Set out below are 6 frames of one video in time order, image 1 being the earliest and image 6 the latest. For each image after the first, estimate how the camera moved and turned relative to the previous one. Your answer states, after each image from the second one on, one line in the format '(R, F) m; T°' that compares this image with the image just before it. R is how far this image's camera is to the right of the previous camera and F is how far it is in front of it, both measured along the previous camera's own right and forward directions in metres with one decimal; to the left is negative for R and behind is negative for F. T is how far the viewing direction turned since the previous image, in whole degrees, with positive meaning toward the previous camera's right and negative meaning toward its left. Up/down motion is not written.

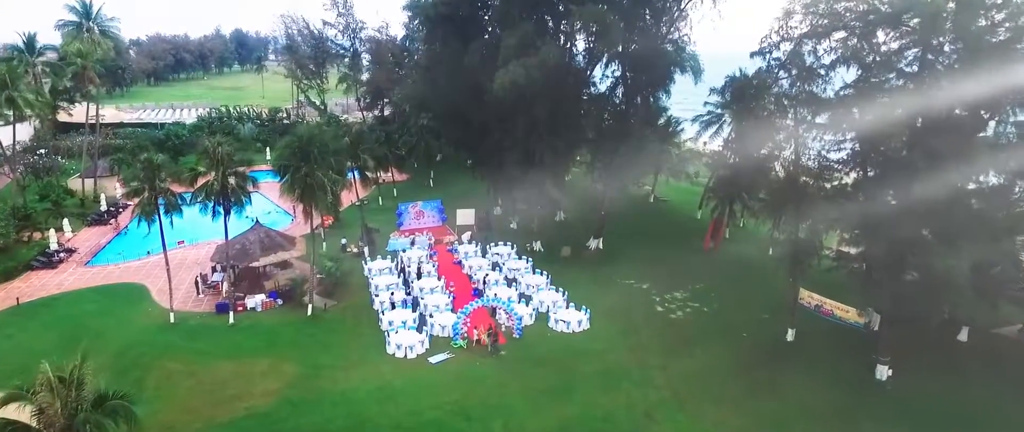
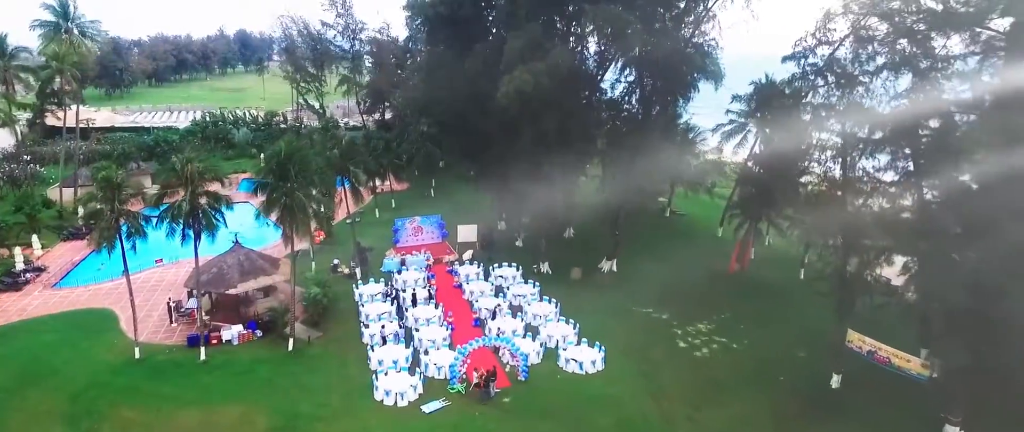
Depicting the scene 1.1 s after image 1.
(0.0, +2.7) m; 0°
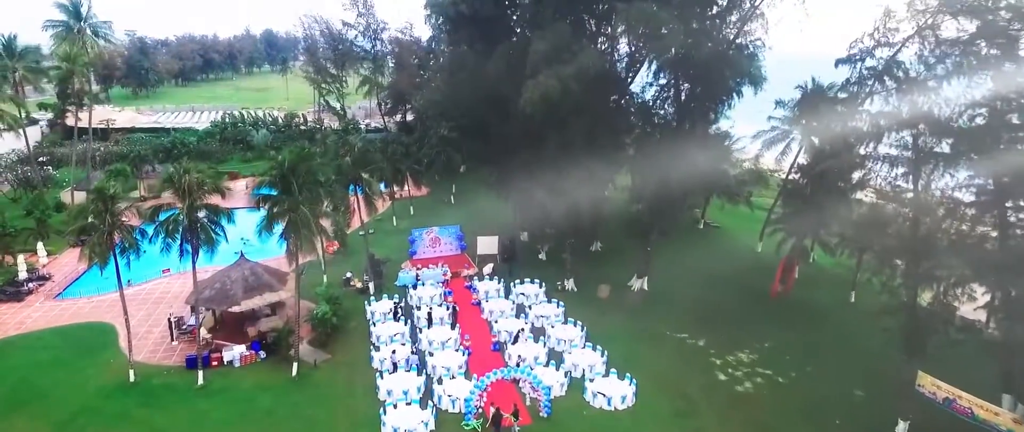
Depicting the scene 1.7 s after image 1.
(0.0, +1.9) m; -2°
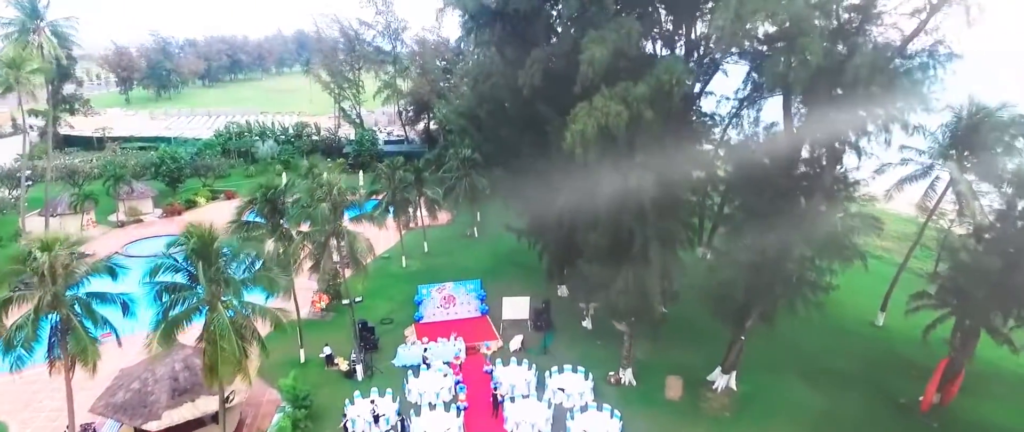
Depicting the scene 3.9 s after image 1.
(-0.2, +7.3) m; -3°
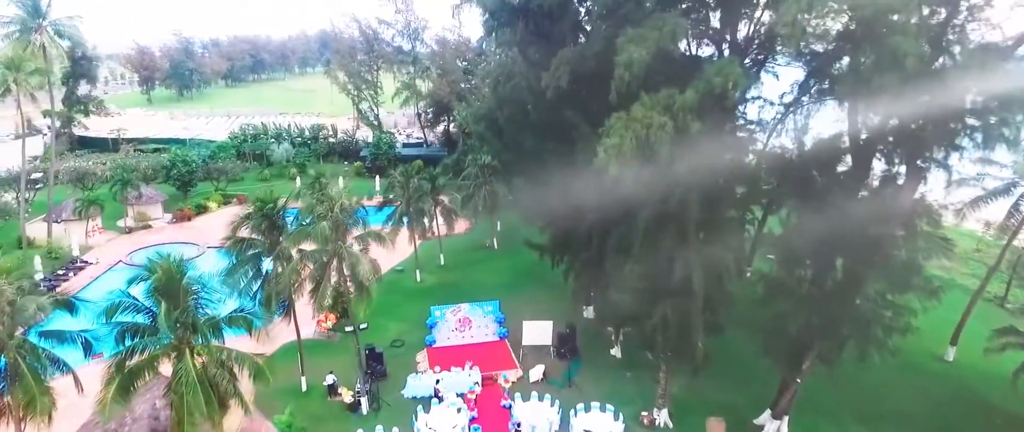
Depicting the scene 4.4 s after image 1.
(0.0, +2.1) m; -2°
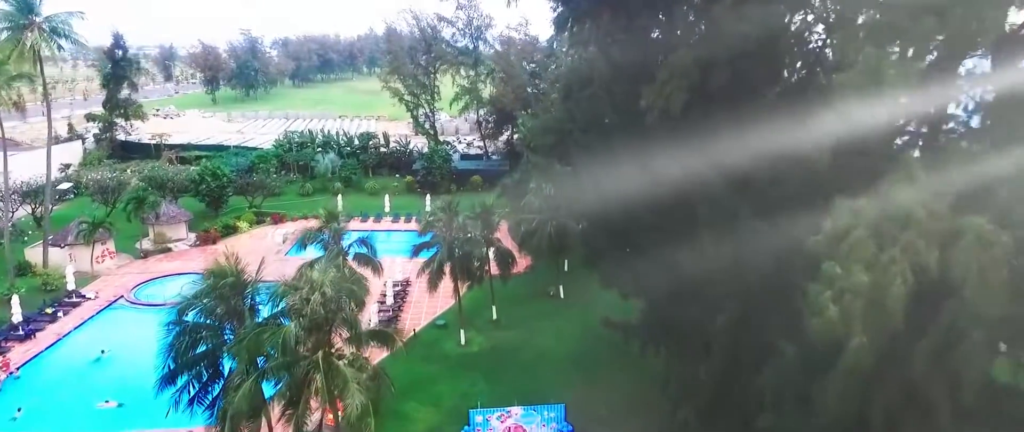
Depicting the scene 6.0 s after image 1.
(-0.3, +6.6) m; -6°
